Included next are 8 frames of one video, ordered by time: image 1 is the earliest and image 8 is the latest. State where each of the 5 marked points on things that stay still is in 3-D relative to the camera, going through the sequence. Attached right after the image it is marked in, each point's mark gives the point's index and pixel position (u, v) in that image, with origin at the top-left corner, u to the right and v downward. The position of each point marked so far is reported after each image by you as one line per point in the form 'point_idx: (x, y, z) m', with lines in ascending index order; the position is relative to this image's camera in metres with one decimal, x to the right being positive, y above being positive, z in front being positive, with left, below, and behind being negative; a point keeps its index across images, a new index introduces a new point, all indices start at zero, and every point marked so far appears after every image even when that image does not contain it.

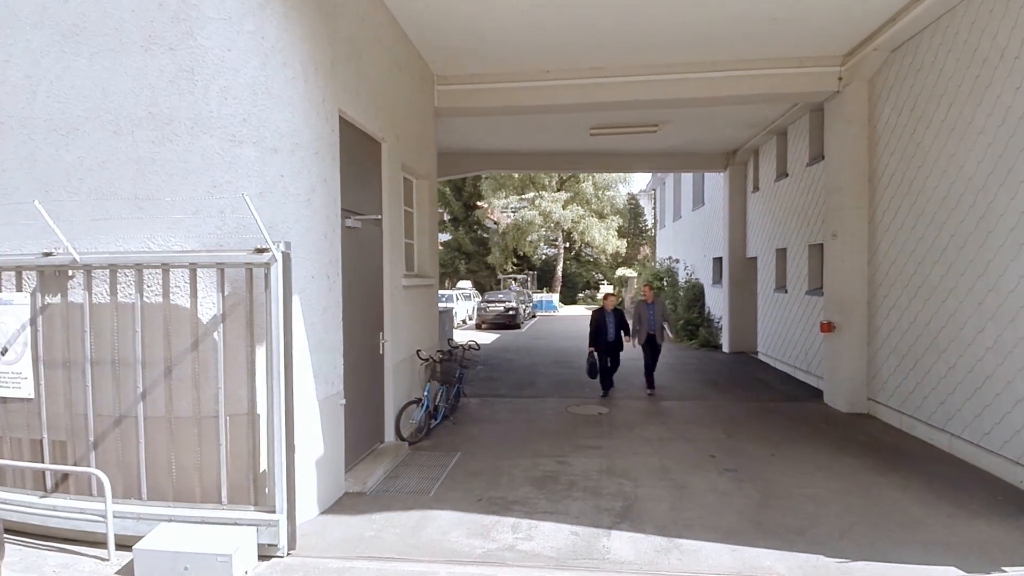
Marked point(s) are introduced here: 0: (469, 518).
0: (-0.3, -1.9, +4.6) m
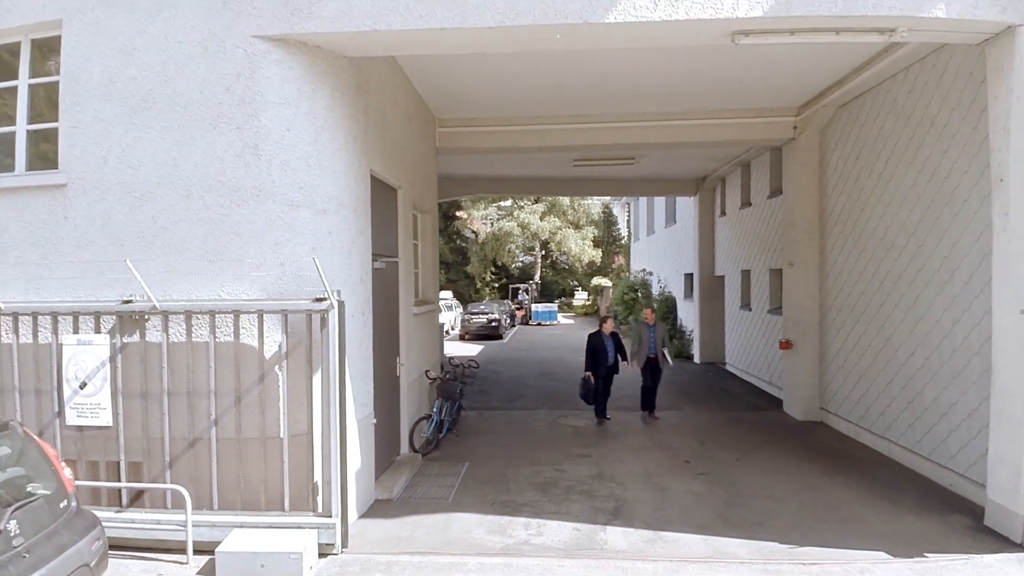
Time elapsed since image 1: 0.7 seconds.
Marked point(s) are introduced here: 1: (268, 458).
0: (-0.2, -2.2, +5.4) m
1: (-2.1, -1.4, +4.8) m
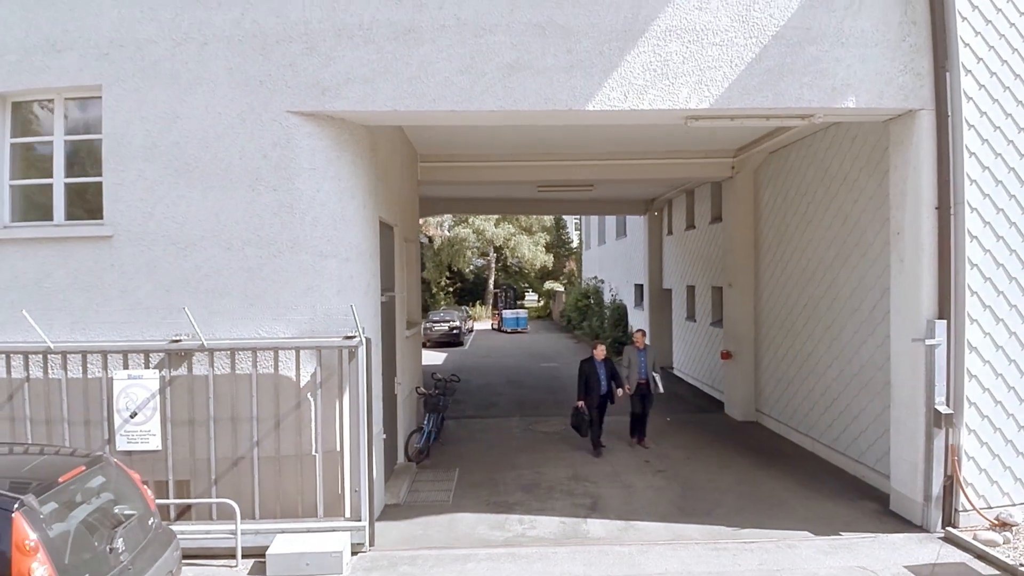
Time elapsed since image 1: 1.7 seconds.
0: (-0.3, -2.6, +6.4) m
1: (-2.1, -1.8, +5.6) m
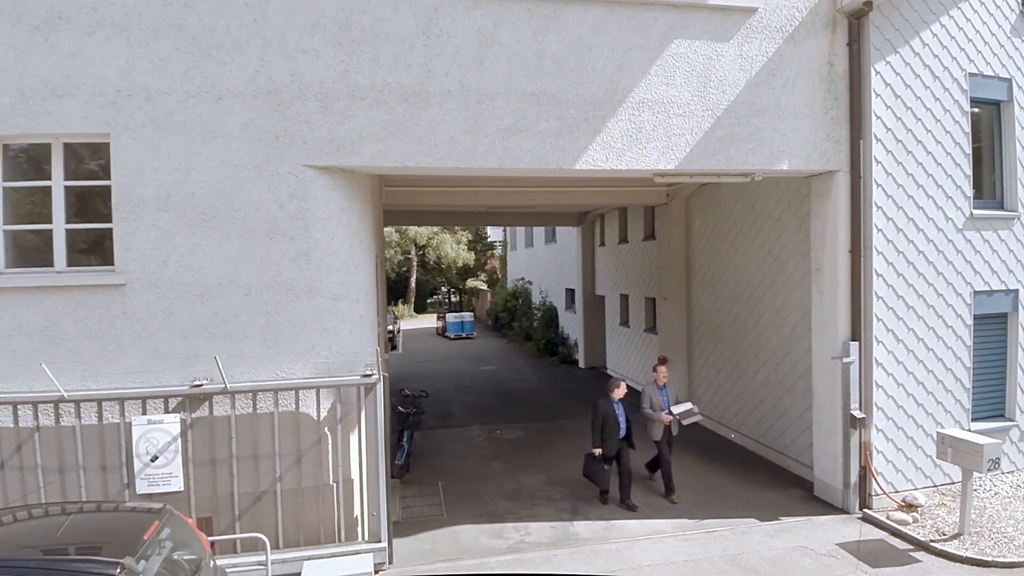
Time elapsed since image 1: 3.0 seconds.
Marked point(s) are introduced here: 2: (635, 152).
0: (-0.3, -3.0, +7.1) m
1: (-2.0, -2.3, +6.1) m
2: (+1.5, +1.6, +6.7) m
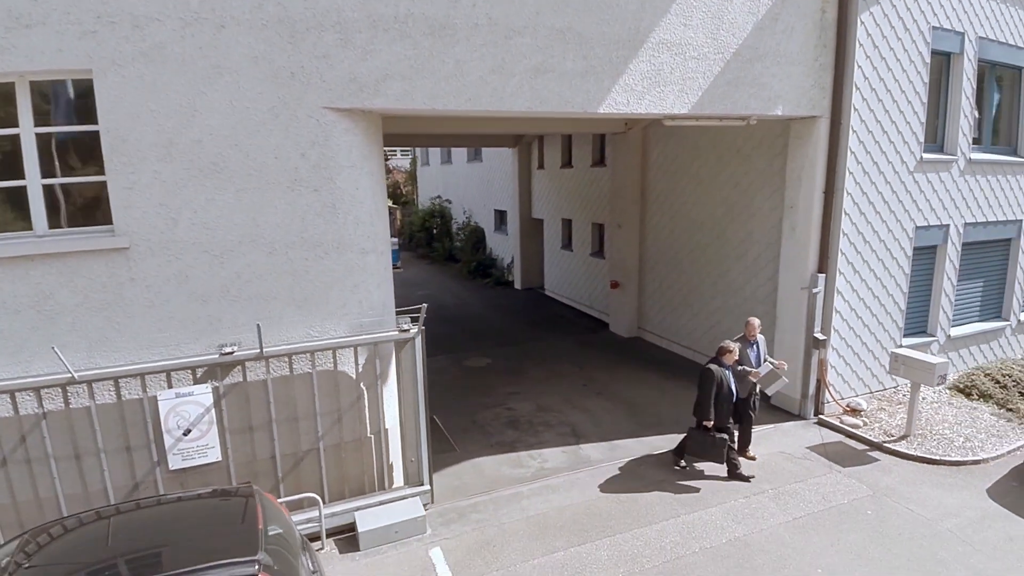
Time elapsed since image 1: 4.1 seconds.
0: (-0.1, -2.3, +7.6) m
1: (-1.6, -1.8, +6.1) m
2: (+1.7, +2.3, +6.7) m
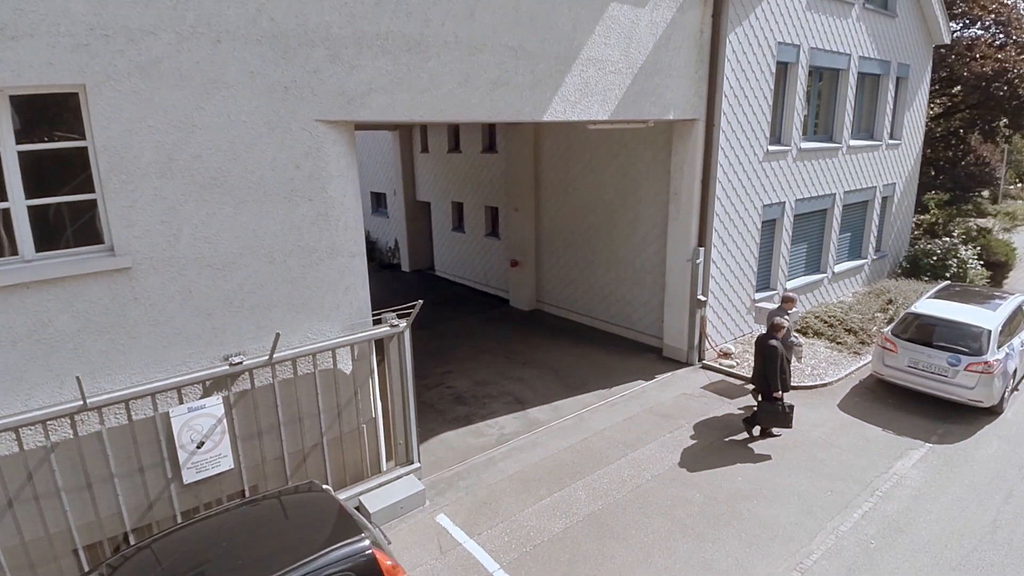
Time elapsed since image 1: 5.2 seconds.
0: (-0.7, -2.1, +8.4) m
1: (-1.7, -1.8, +6.6) m
2: (+1.0, +2.5, +7.8) m
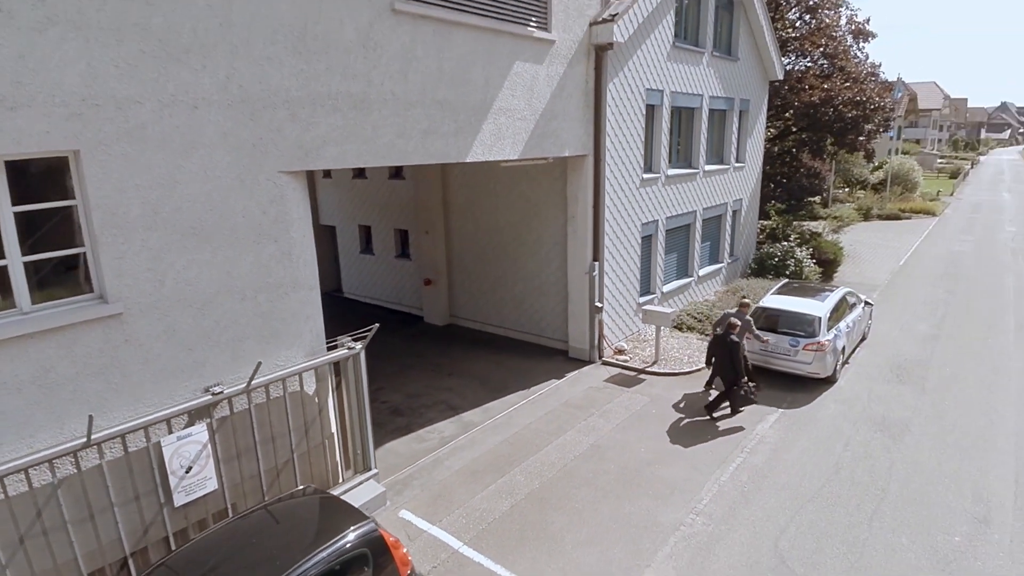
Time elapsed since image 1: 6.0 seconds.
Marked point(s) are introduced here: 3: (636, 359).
0: (-1.7, -2.5, +9.3) m
1: (-2.4, -2.1, +7.3) m
2: (-0.2, +2.3, +9.1) m
3: (+2.7, -1.5, +12.2) m
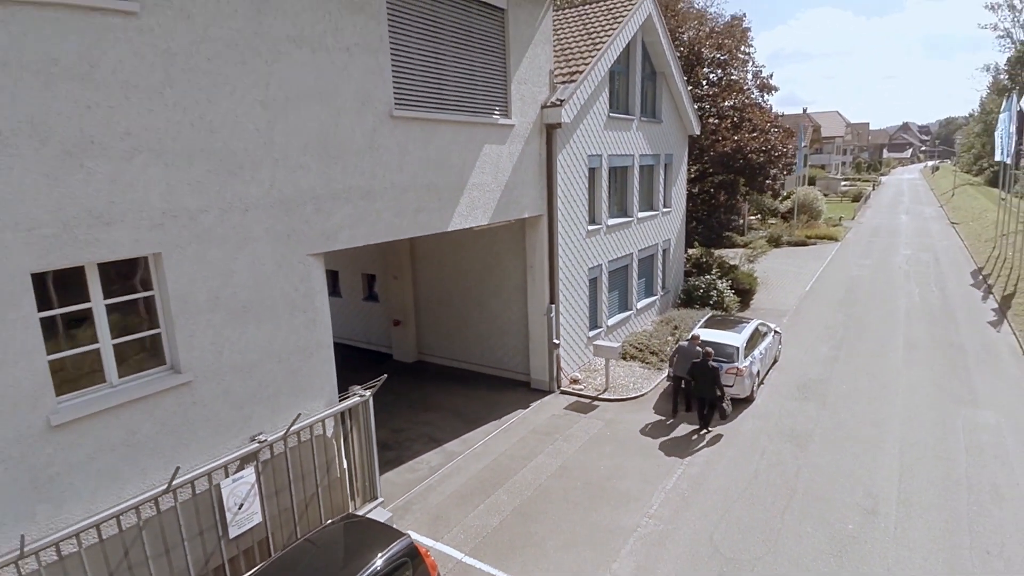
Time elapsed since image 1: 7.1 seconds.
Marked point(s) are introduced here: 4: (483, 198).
0: (-2.1, -3.4, +10.7) m
1: (-2.5, -3.0, +8.6) m
2: (-0.8, +1.4, +10.8) m
3: (+1.9, -2.4, +14.0) m
4: (-0.6, +1.7, +11.1) m
